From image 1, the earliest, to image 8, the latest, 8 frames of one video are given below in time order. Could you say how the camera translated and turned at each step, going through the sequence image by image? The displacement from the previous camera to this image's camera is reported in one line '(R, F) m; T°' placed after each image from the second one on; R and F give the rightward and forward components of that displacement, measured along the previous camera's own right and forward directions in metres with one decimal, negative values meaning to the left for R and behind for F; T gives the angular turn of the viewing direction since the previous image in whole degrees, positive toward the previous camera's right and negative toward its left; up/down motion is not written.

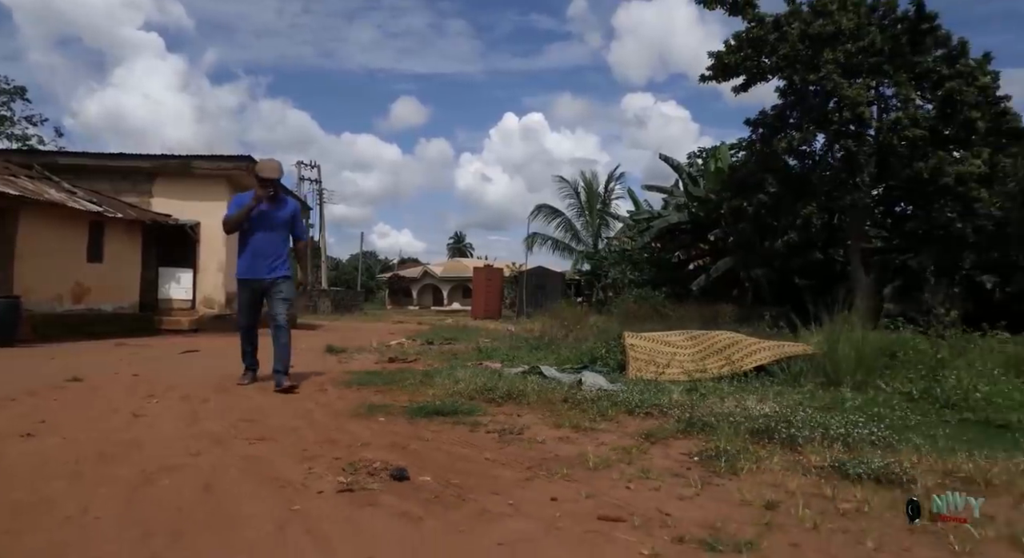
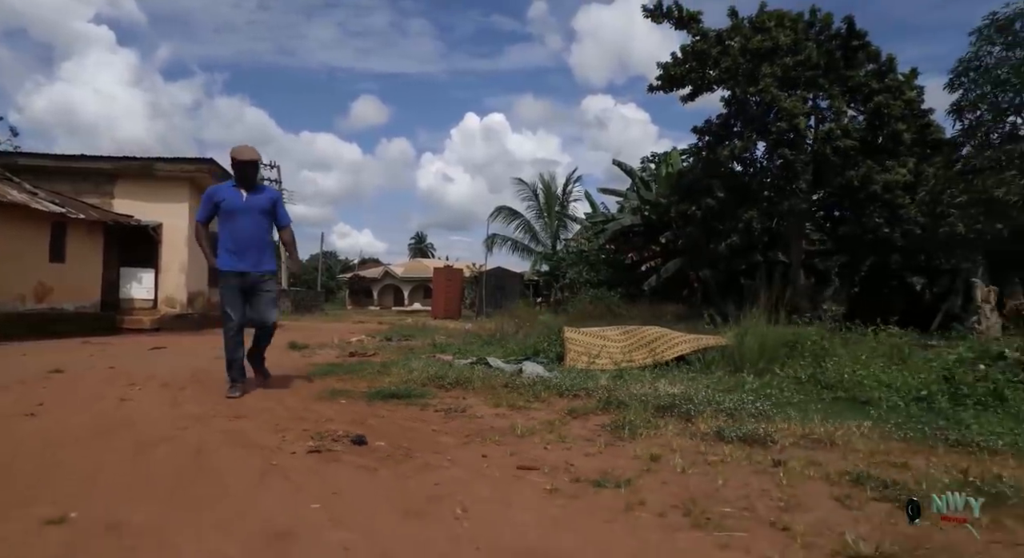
(+0.1, -0.7) m; +3°
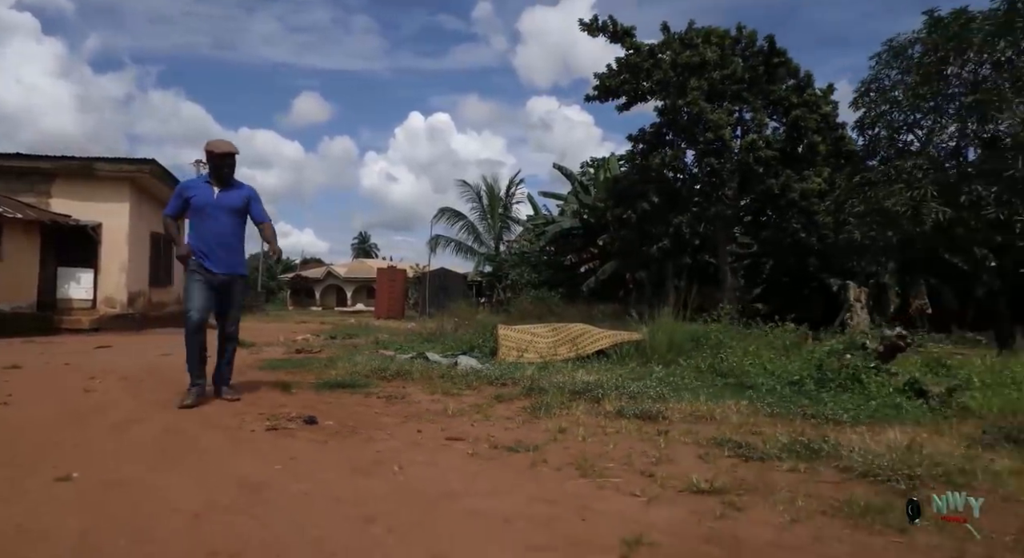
(+0.1, -0.6) m; +5°
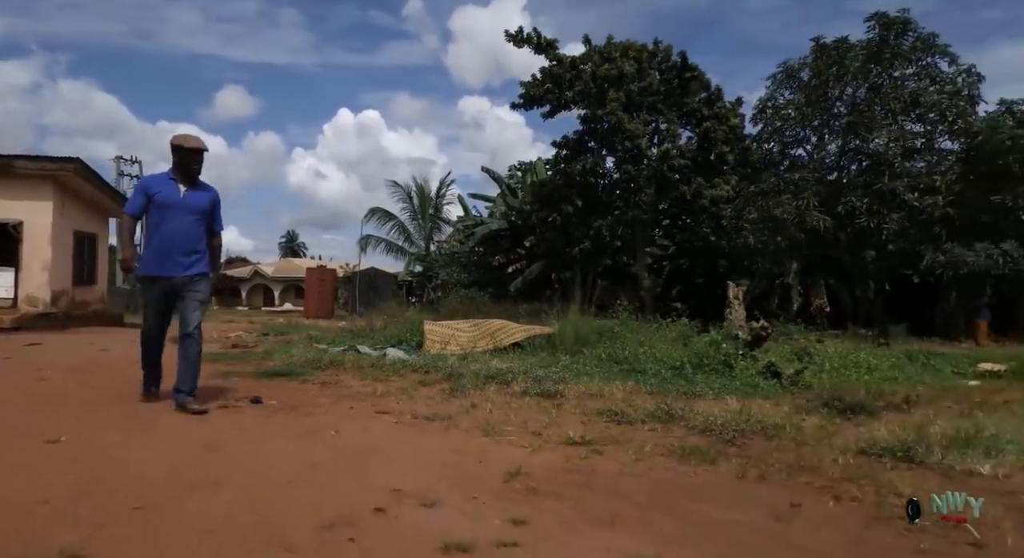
(+0.1, -0.8) m; +6°
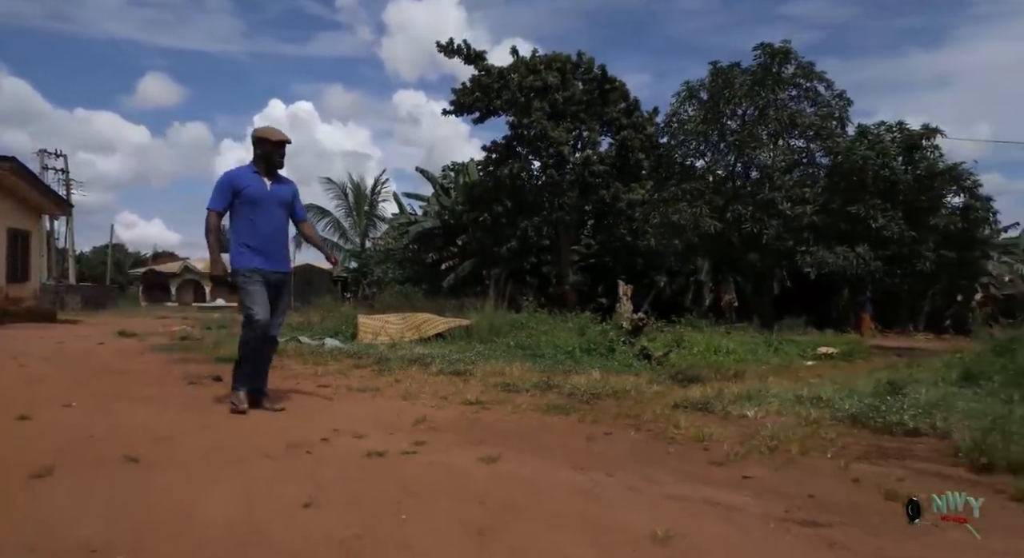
(+0.2, -1.3) m; +5°
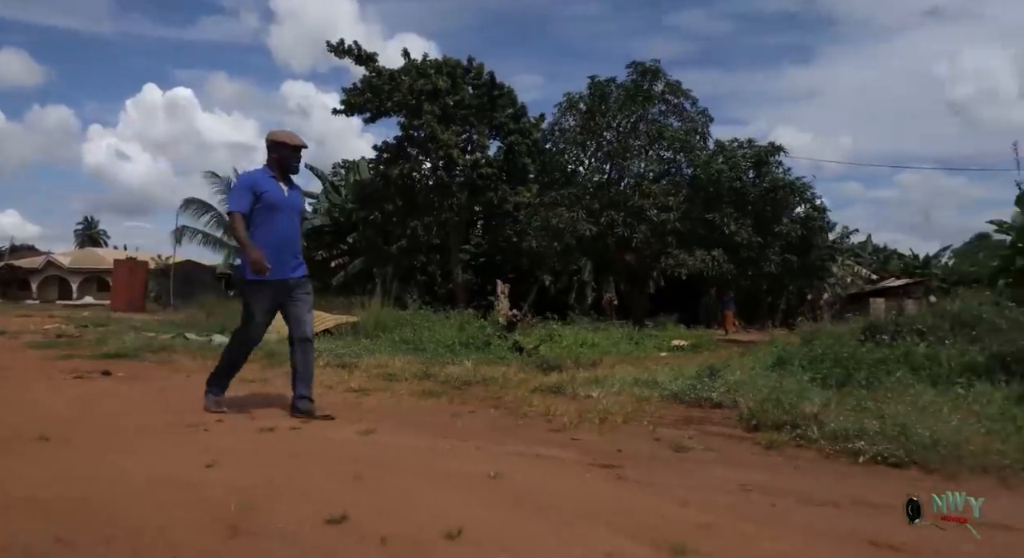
(+0.1, -0.7) m; +9°
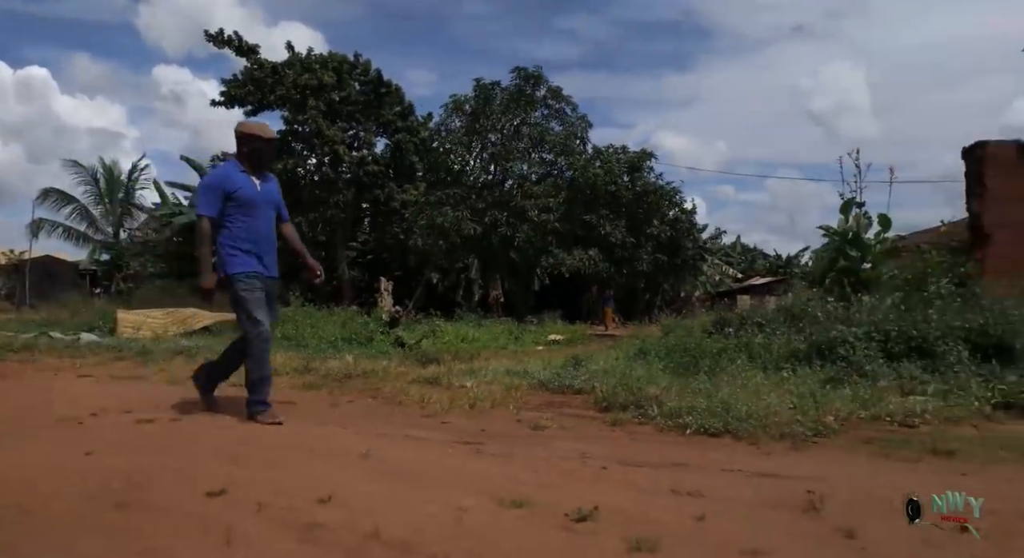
(+0.1, -0.4) m; +9°
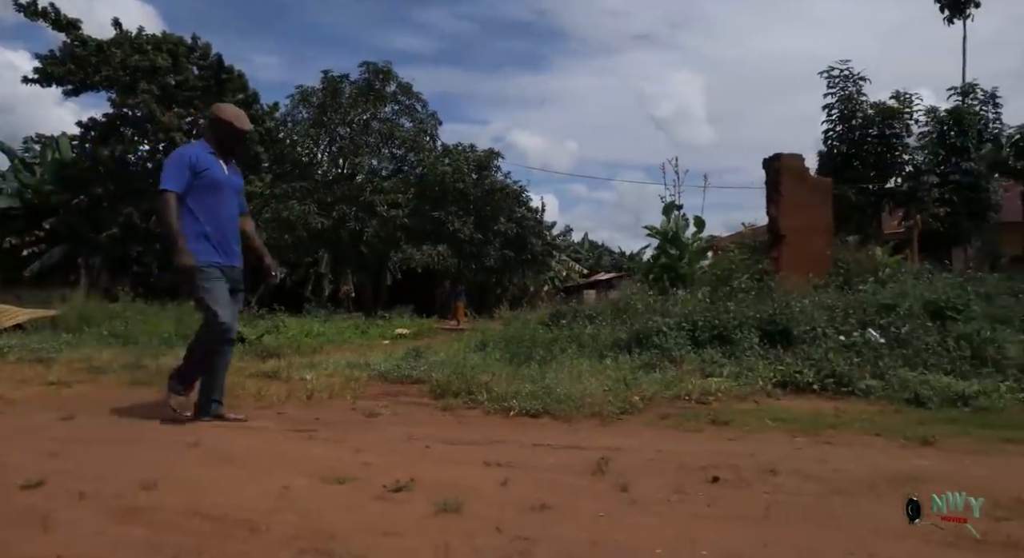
(+0.1, -0.4) m; +12°
